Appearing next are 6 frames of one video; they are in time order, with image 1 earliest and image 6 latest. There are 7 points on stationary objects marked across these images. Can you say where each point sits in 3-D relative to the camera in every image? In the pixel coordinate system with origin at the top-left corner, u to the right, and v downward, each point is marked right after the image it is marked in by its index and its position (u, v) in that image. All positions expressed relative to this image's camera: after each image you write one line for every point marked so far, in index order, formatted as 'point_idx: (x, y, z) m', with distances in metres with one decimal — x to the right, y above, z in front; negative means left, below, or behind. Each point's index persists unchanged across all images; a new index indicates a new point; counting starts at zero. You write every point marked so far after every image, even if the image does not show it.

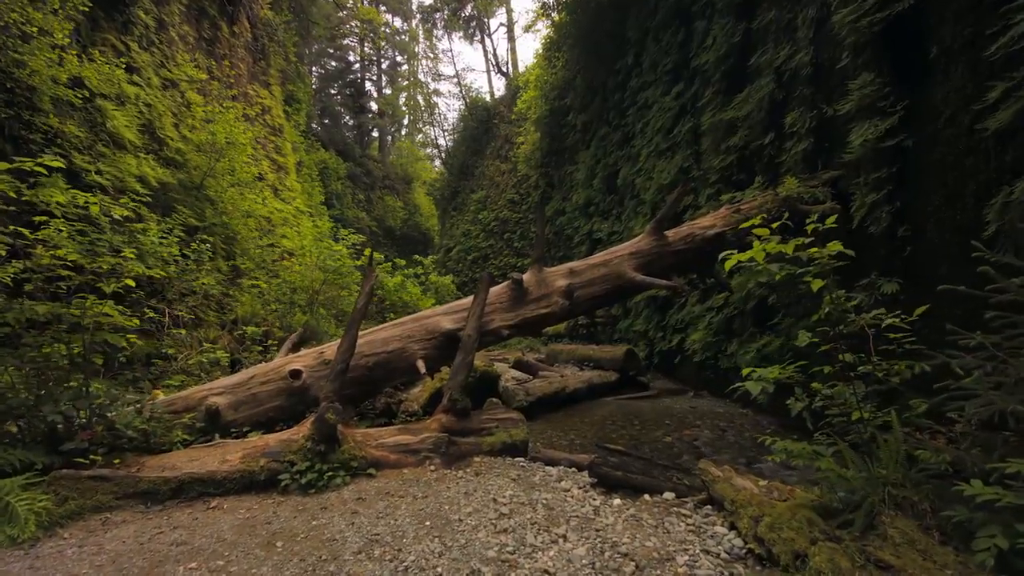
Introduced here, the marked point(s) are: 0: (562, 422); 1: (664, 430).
0: (+0.6, -1.6, +5.9) m
1: (+1.7, -1.5, +5.3) m
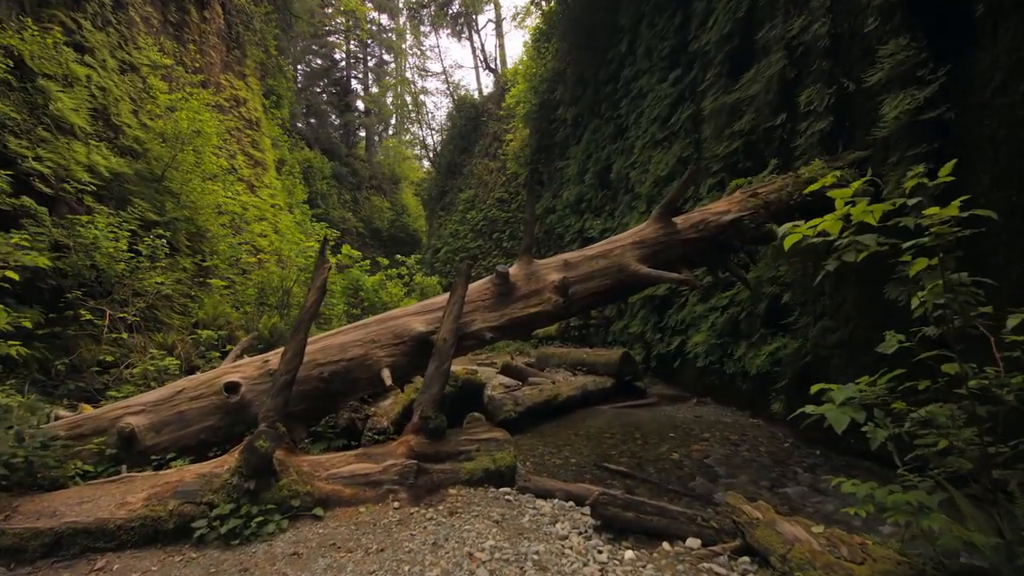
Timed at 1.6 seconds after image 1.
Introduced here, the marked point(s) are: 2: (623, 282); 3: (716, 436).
0: (+0.5, -1.6, +5.3) m
1: (+1.5, -1.5, +4.7) m
2: (+1.0, +0.1, +4.2) m
3: (+2.1, -1.5, +5.1) m
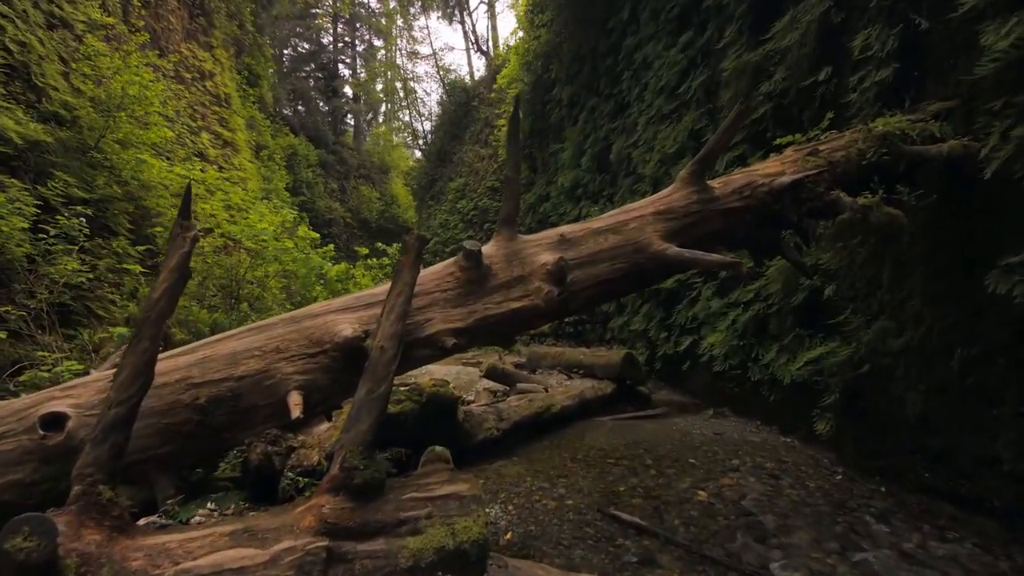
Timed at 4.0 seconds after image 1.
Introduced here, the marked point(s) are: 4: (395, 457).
0: (+0.3, -1.5, +4.3) m
1: (+1.4, -1.4, +3.7) m
2: (+0.8, +0.1, +3.1) m
3: (+2.0, -1.4, +4.1) m
4: (-1.0, -1.3, +4.0) m
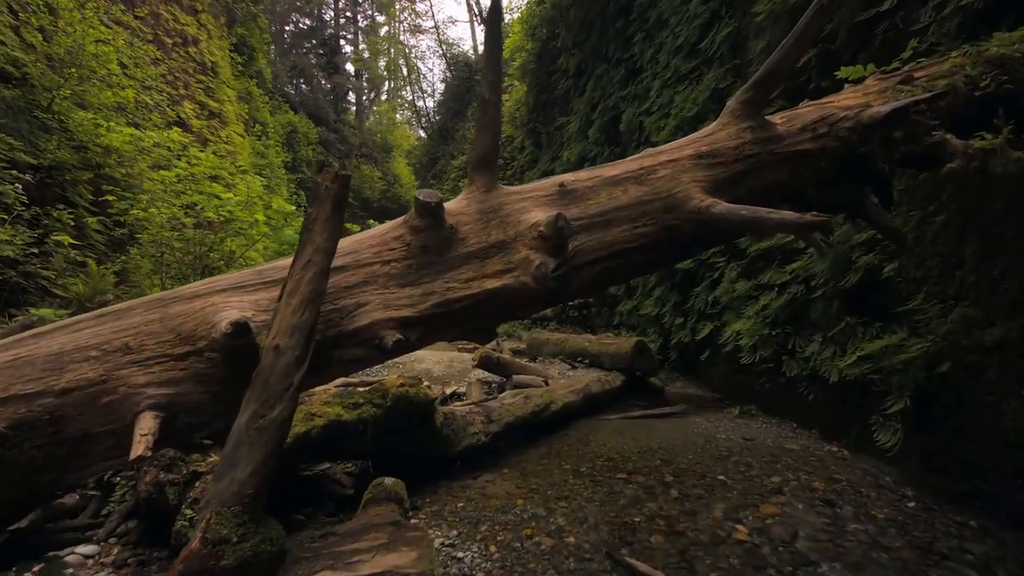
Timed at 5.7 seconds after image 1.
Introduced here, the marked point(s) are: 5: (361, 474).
0: (+0.2, -1.3, +3.5) m
1: (+1.3, -1.3, +2.9) m
2: (+0.8, +0.3, +2.3) m
3: (+1.9, -1.3, +3.3) m
4: (-1.0, -1.2, +3.3) m
5: (-1.0, -1.3, +3.3) m
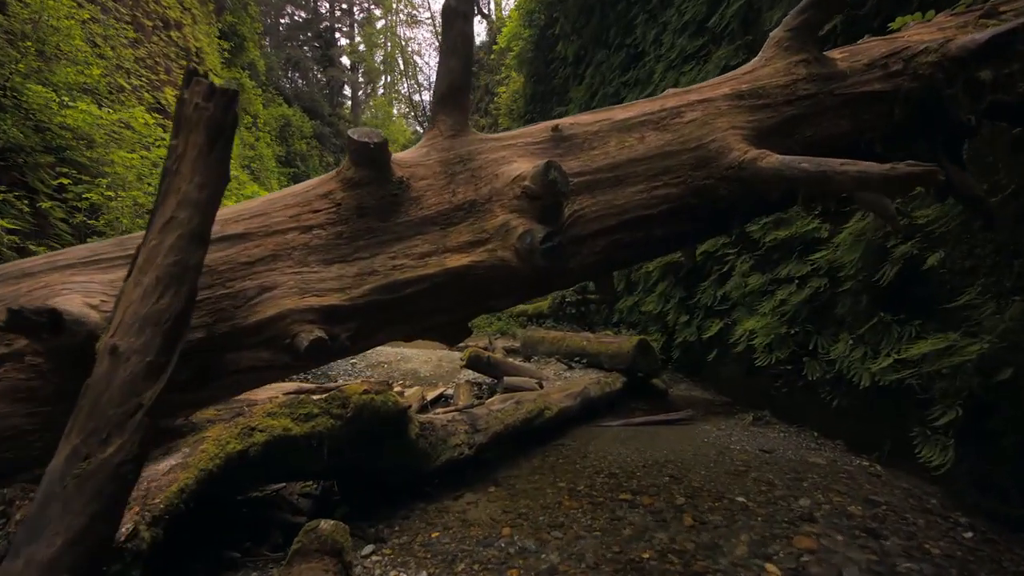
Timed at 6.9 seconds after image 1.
0: (+0.2, -1.3, +3.1) m
1: (+1.2, -1.2, +2.5) m
2: (+0.7, +0.3, +1.8) m
3: (+1.8, -1.2, +2.9) m
4: (-1.1, -1.1, +2.8) m
5: (-1.1, -1.2, +2.8) m
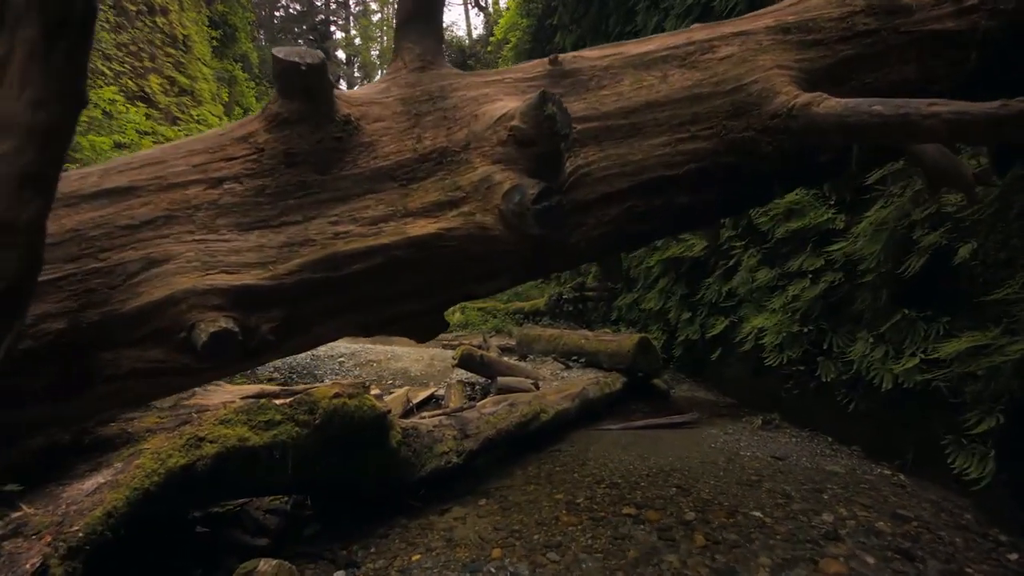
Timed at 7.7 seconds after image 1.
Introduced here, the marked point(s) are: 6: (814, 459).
0: (+0.1, -1.2, +2.8) m
1: (+1.2, -1.2, +2.2) m
2: (+0.7, +0.3, +1.5) m
3: (+1.8, -1.2, +2.6) m
4: (-1.2, -1.1, +2.5) m
5: (-1.1, -1.1, +2.5) m
6: (+2.1, -1.2, +3.5) m
